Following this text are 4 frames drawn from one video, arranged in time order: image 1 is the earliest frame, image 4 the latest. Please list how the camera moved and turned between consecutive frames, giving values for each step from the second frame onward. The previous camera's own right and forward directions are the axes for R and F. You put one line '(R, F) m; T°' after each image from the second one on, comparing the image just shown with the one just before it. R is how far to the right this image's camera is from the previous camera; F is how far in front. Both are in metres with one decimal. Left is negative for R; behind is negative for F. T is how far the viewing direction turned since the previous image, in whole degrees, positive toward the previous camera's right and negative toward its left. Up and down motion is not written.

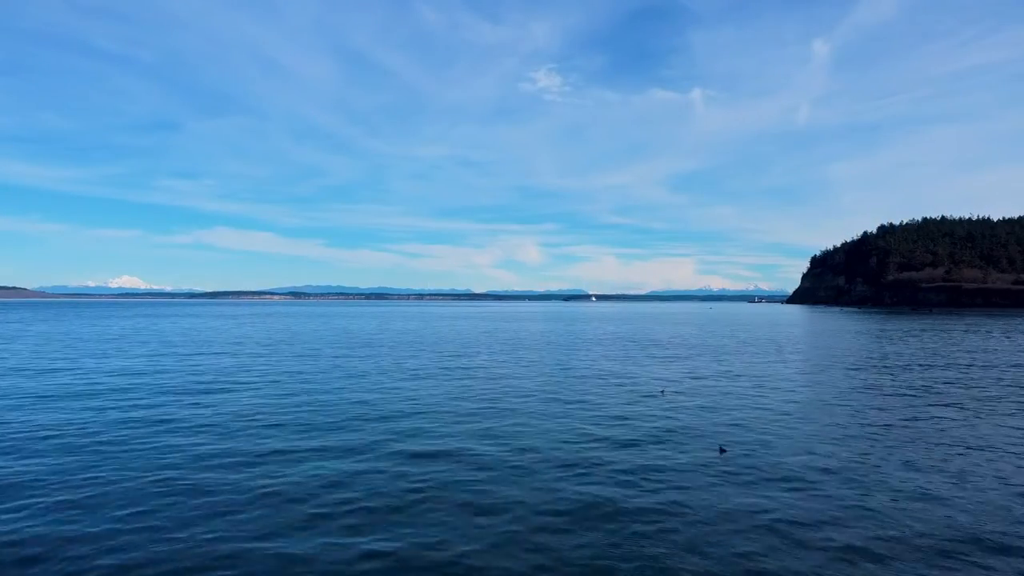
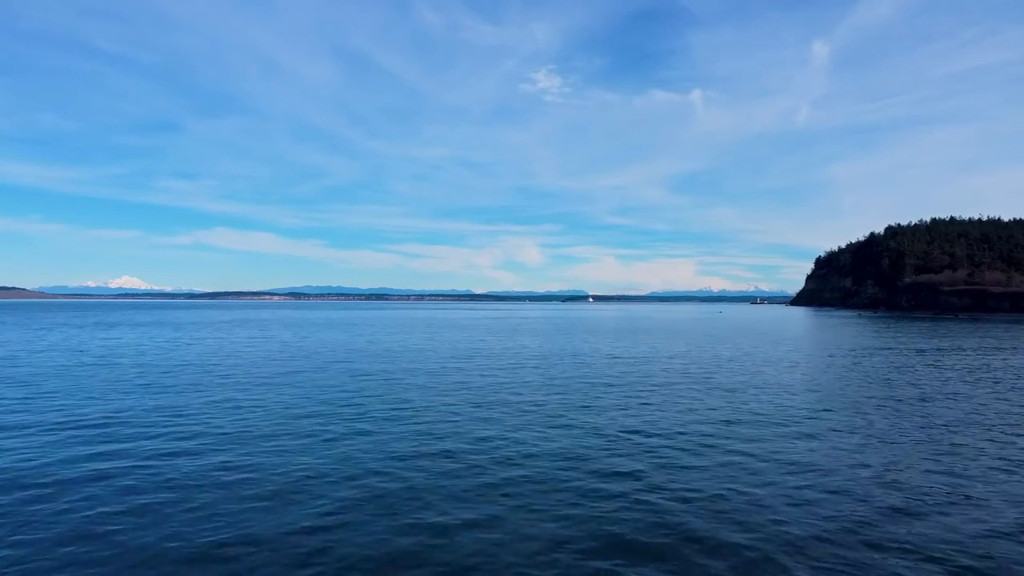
(-0.2, +4.8) m; 0°
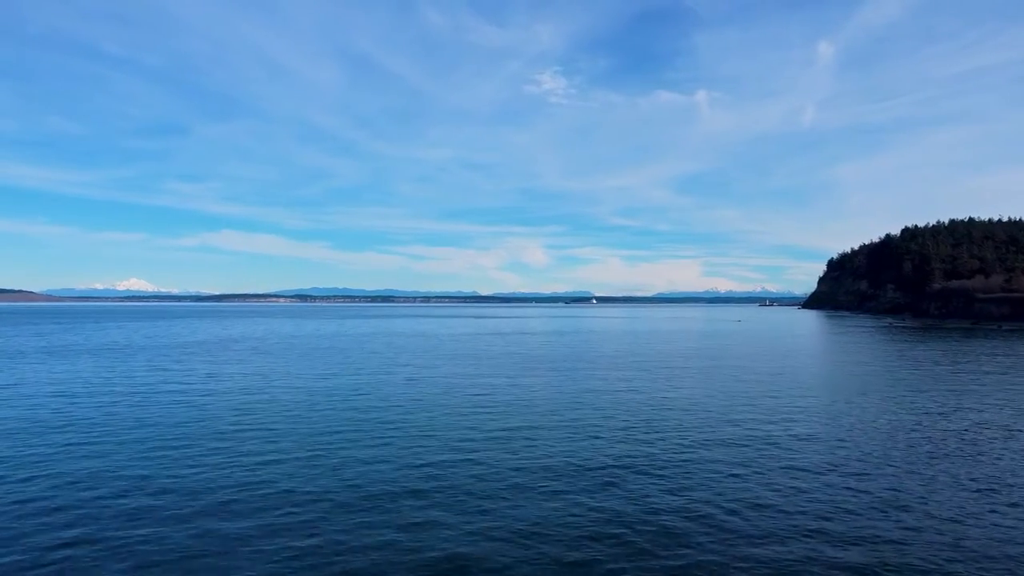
(-0.3, +5.6) m; 0°
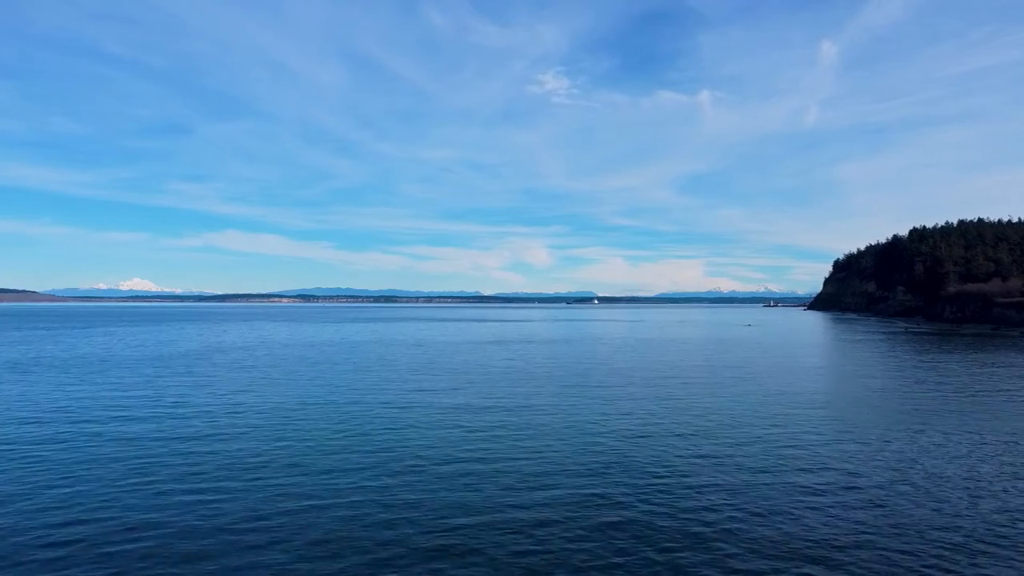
(-0.1, +2.8) m; 0°
